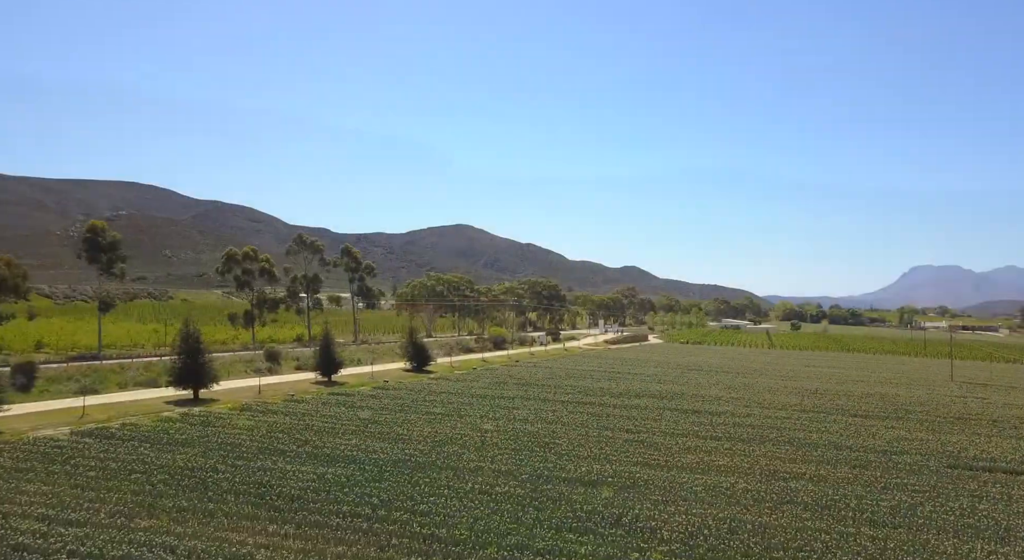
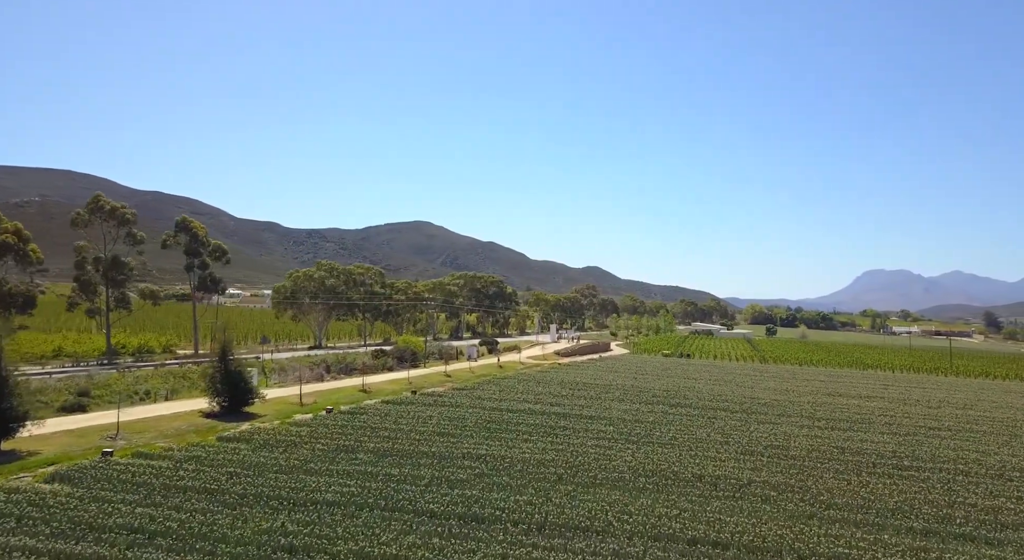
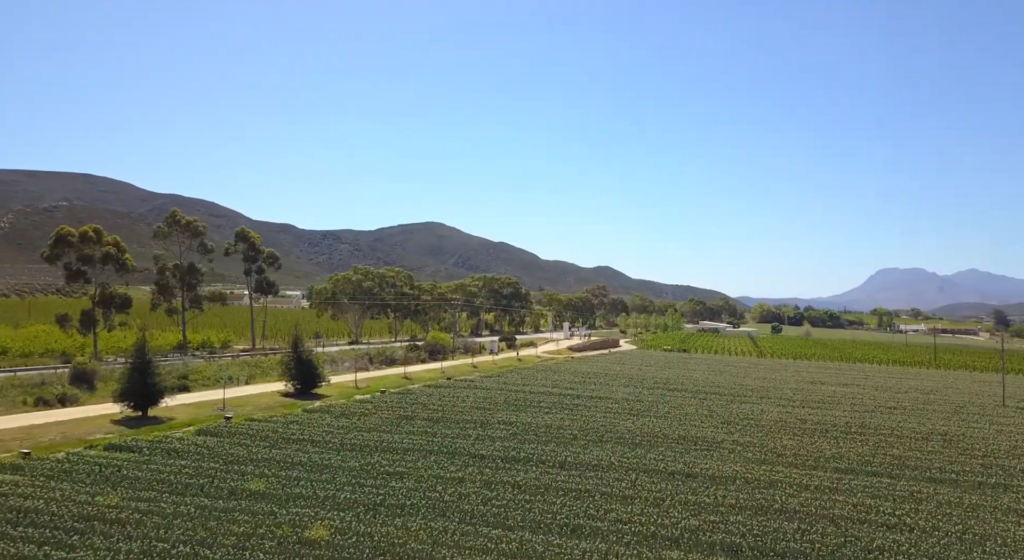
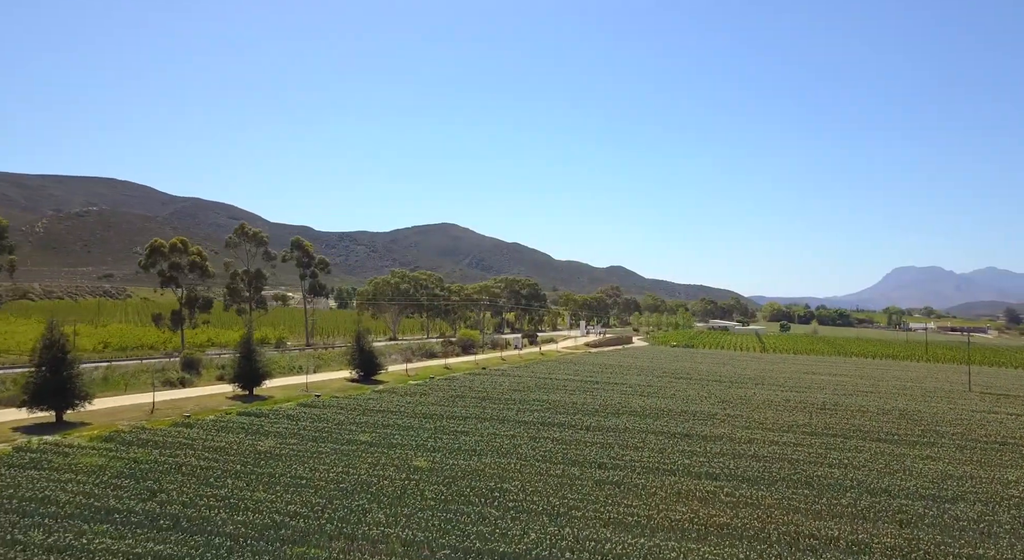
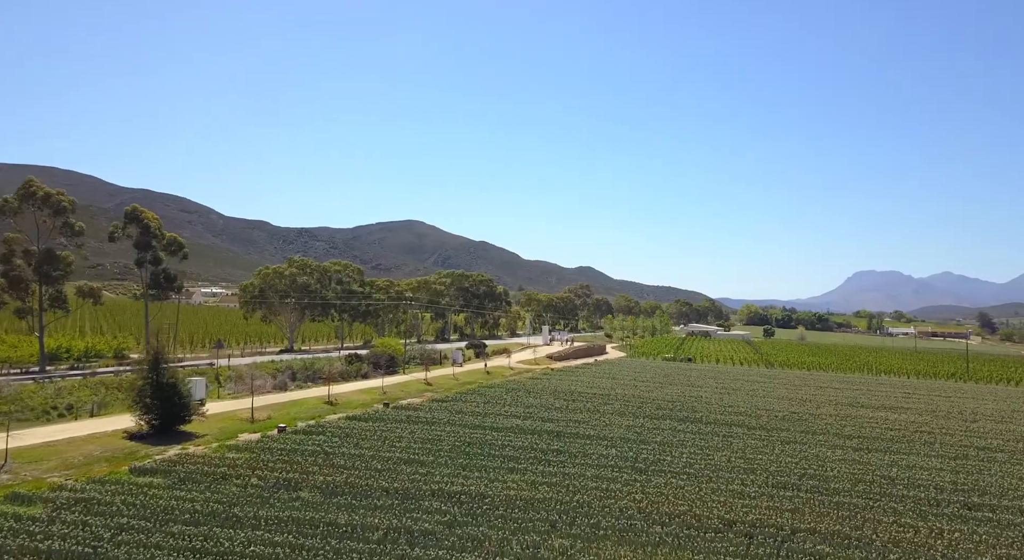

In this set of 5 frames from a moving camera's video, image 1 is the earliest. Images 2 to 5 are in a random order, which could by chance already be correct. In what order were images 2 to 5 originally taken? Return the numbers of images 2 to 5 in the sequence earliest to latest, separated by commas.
4, 3, 2, 5
